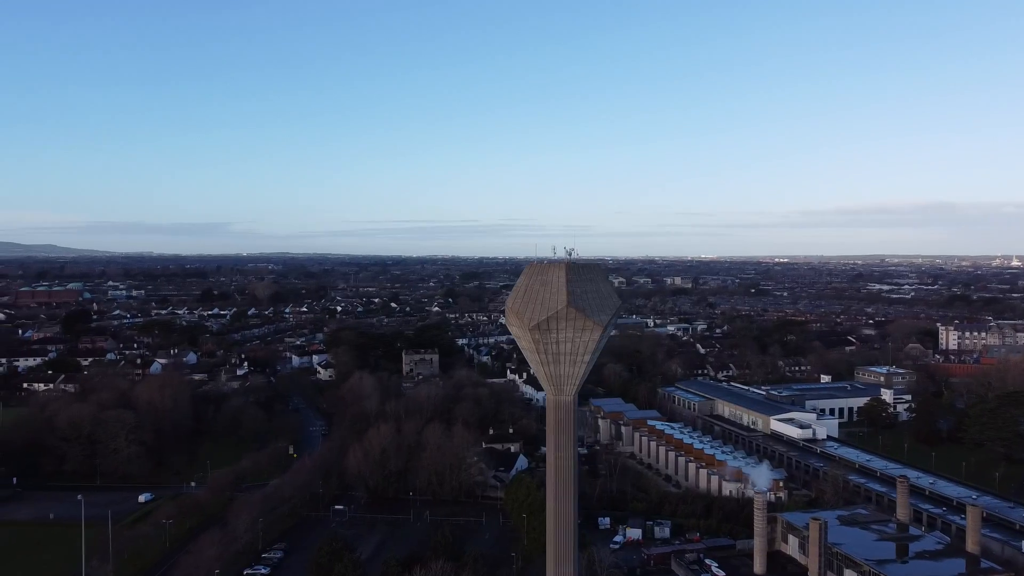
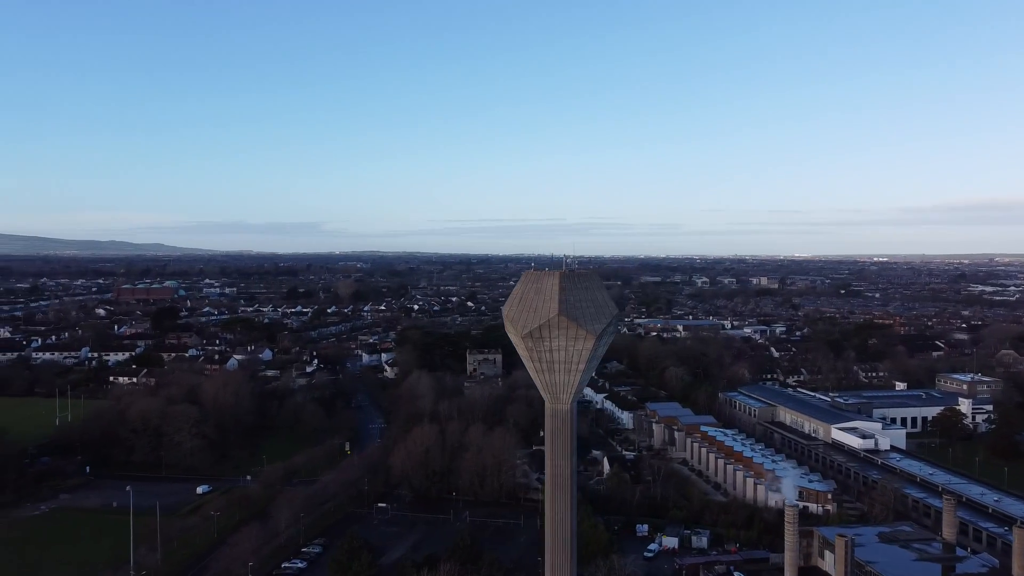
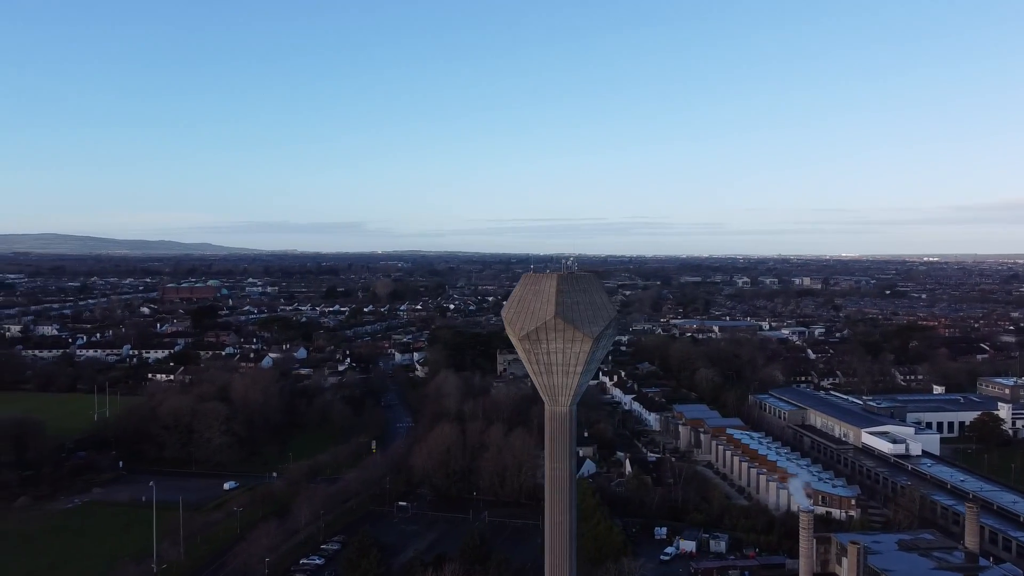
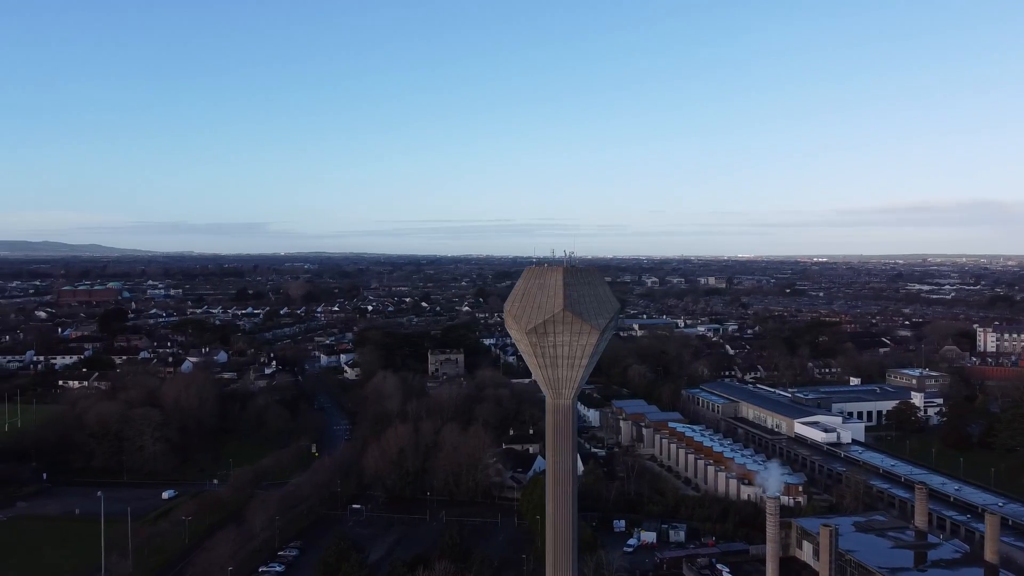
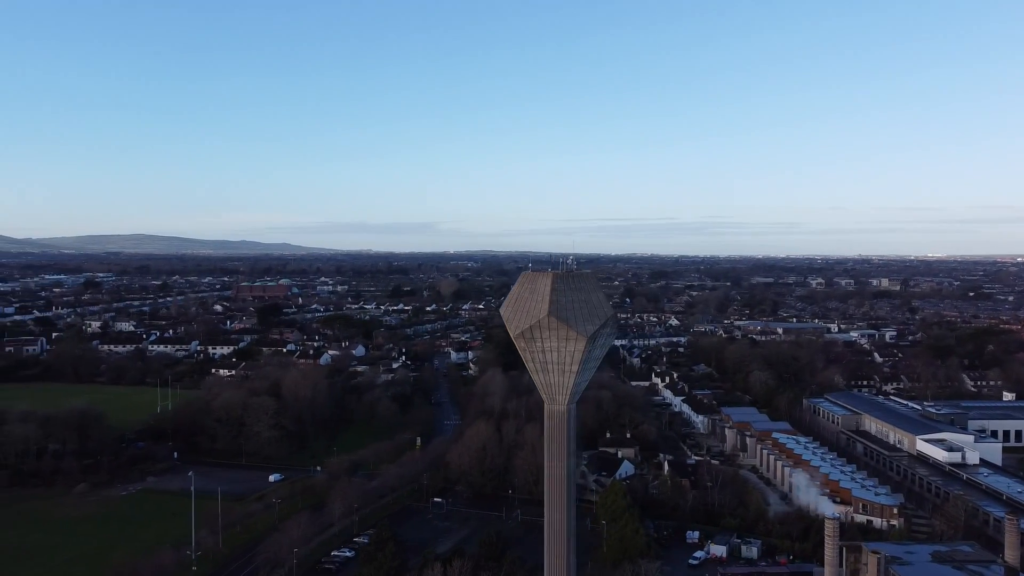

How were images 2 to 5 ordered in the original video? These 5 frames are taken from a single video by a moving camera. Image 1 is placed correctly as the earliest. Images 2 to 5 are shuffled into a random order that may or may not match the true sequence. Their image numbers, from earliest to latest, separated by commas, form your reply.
4, 2, 3, 5
